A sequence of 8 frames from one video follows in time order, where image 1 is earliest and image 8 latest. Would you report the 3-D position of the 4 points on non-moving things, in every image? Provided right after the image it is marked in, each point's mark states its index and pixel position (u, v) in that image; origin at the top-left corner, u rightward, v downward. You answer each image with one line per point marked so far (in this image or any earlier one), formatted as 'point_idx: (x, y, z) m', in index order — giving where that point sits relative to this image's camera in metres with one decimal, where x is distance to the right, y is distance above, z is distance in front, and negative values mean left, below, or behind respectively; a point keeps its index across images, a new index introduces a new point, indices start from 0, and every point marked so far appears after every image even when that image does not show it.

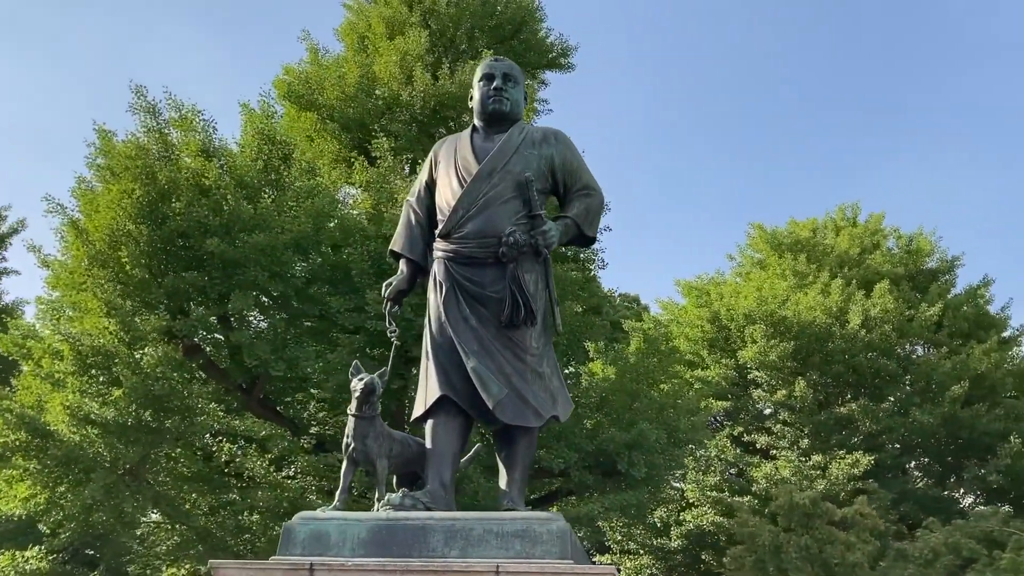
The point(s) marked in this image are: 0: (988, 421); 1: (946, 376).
0: (+8.7, -2.4, +17.4) m
1: (+8.2, -1.7, +18.2) m
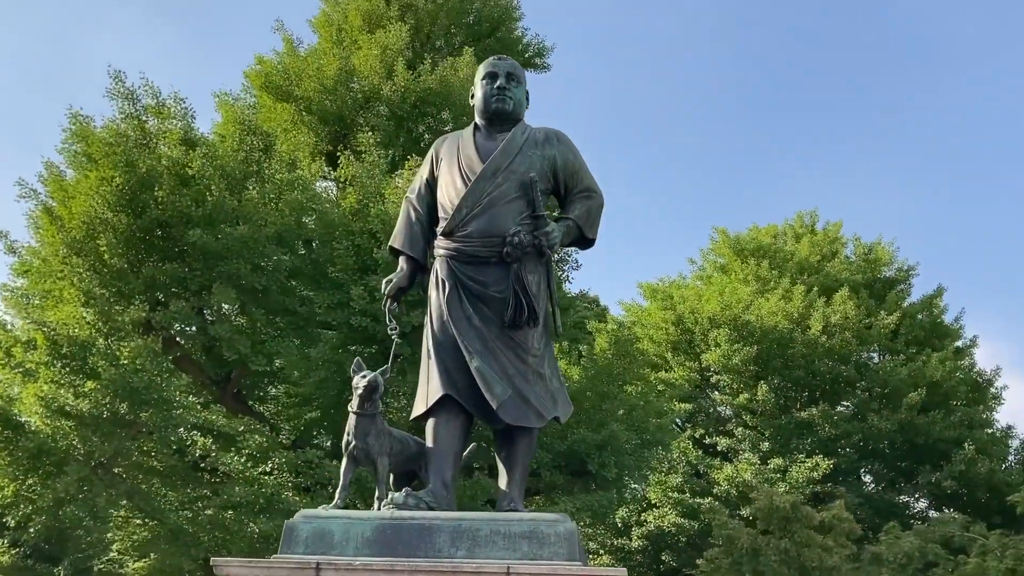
0: (+8.1, -2.6, +17.9) m
1: (+7.5, -1.9, +18.6) m
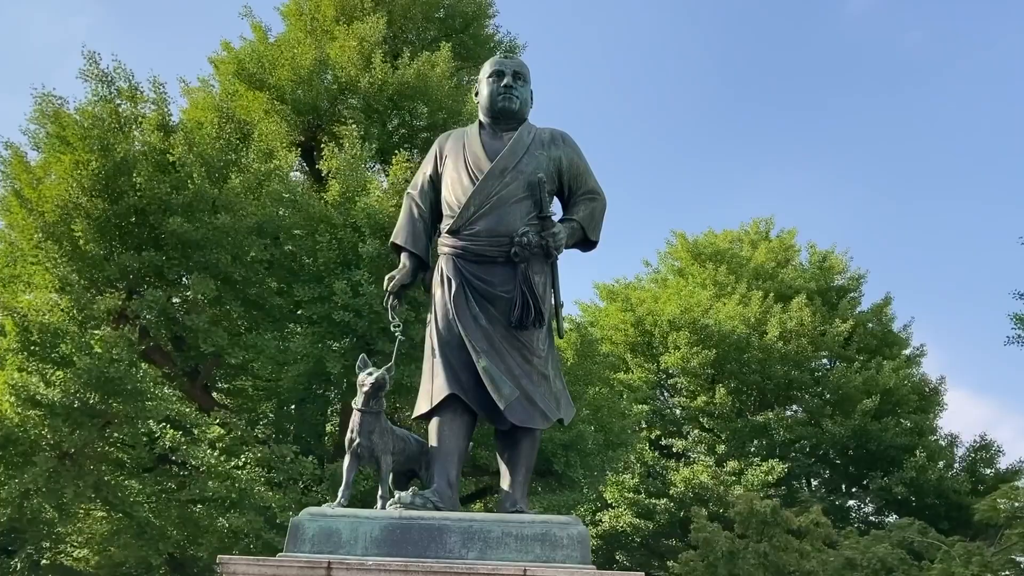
0: (+7.3, -2.8, +18.3) m
1: (+6.7, -2.0, +19.0) m
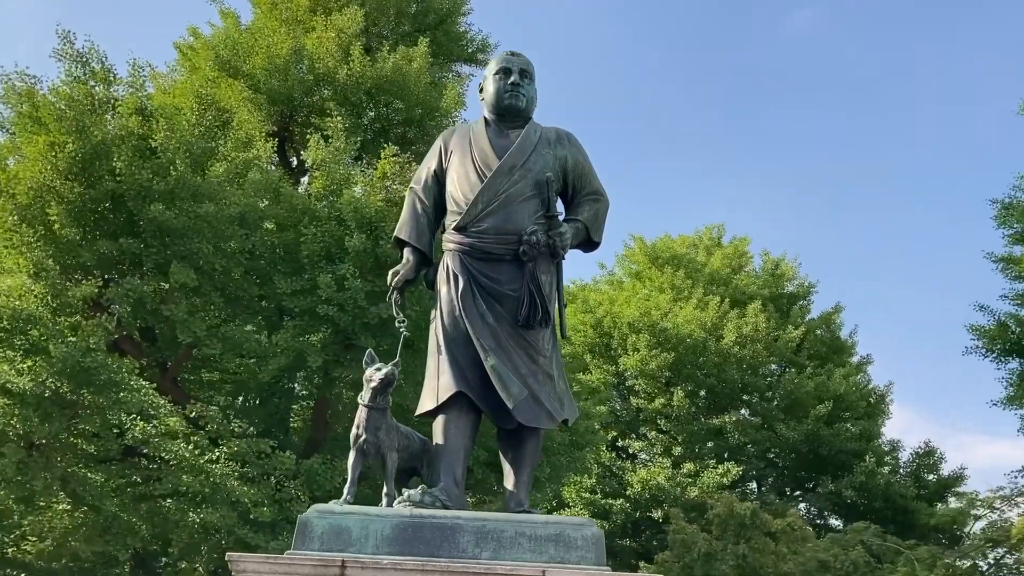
0: (+6.5, -3.0, +18.7) m
1: (+5.9, -2.2, +19.4) m
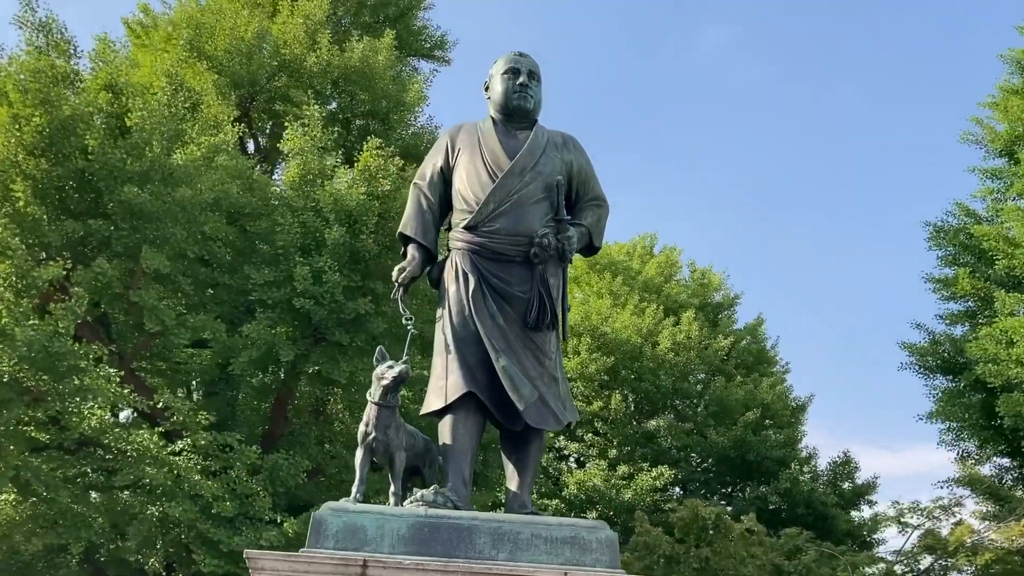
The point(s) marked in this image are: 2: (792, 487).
0: (+5.2, -3.2, +19.3) m
1: (+4.6, -2.4, +19.9) m
2: (+5.5, -3.9, +18.8) m
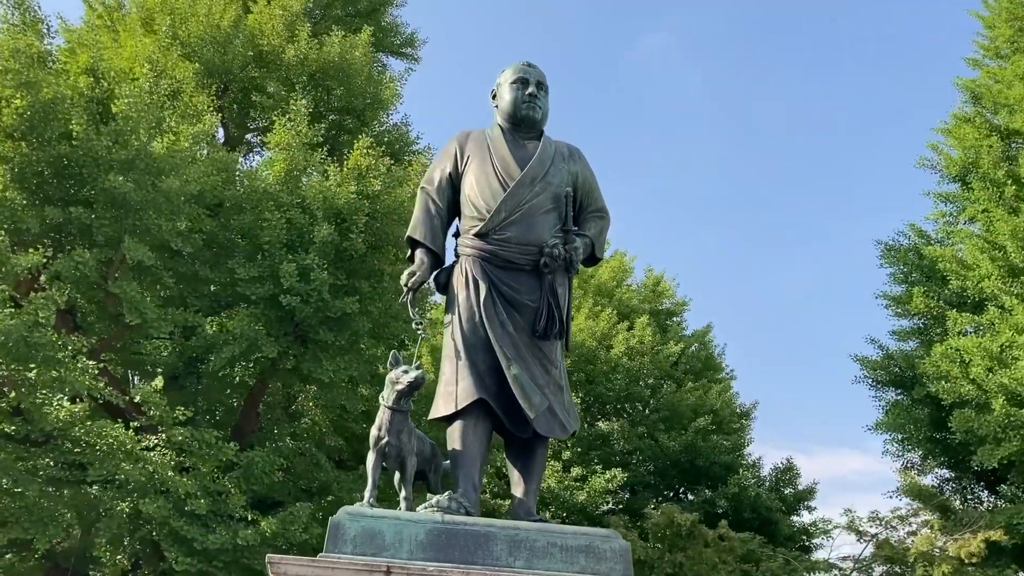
0: (+4.2, -3.4, +19.6) m
1: (+3.6, -2.5, +20.2) m
2: (+4.5, -4.1, +19.2) m
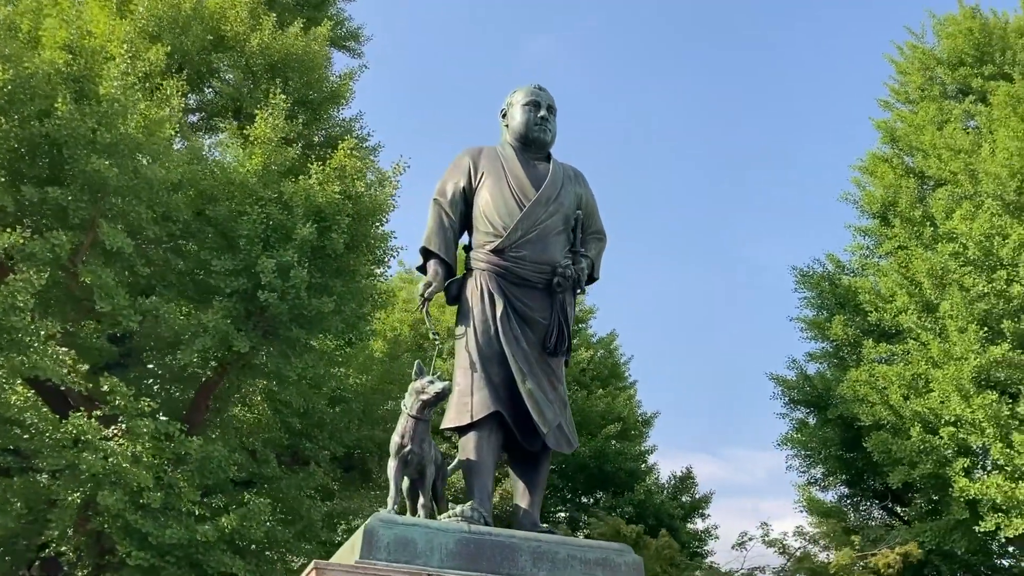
0: (+2.4, -3.6, +20.3) m
1: (+1.8, -2.8, +20.8) m
2: (+2.7, -4.4, +19.9) m
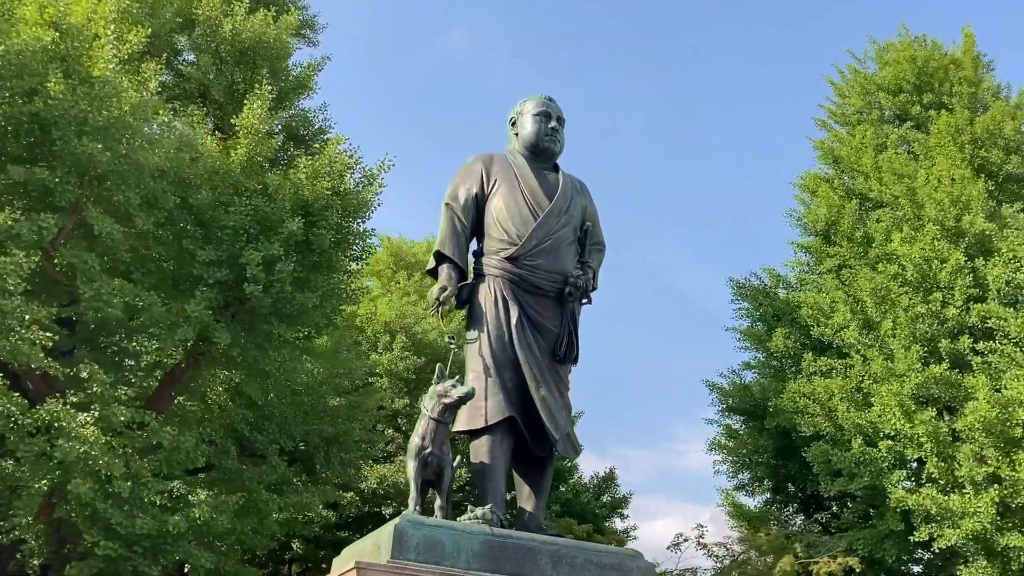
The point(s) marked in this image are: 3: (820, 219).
0: (+0.9, -3.7, +20.6) m
1: (+0.3, -2.8, +21.0) m
2: (+1.2, -4.4, +20.2) m
3: (+5.7, +1.4, +18.7) m
